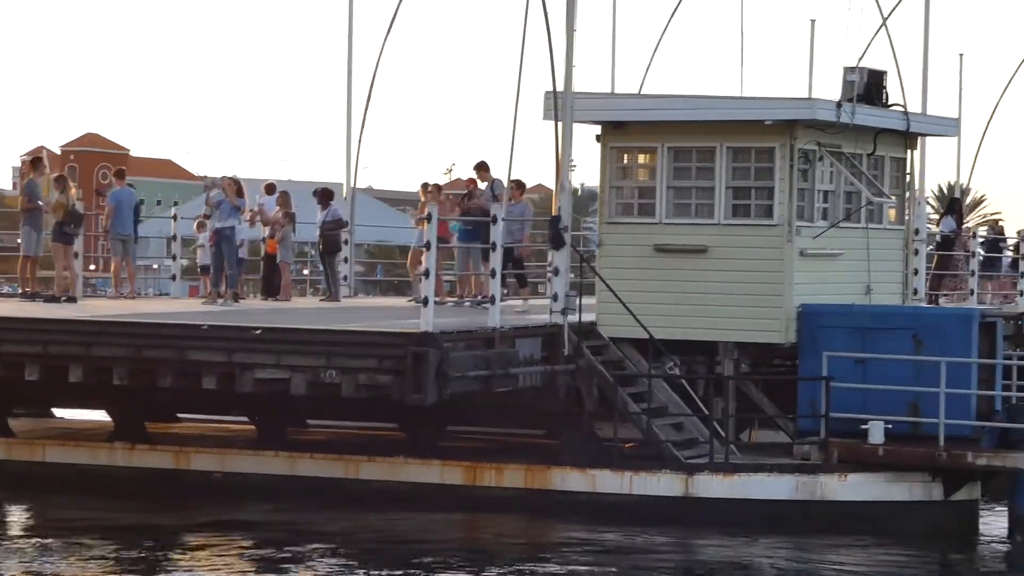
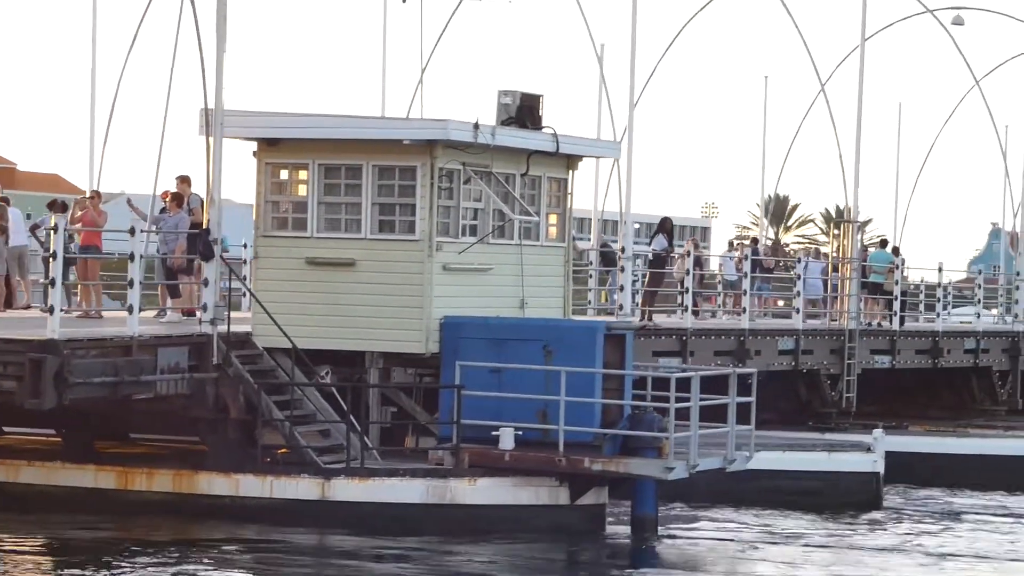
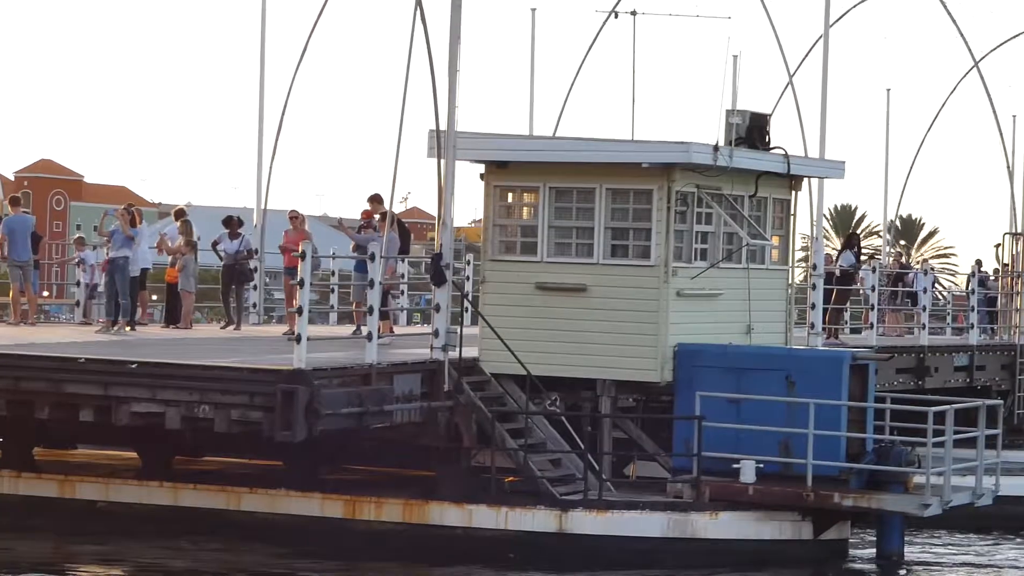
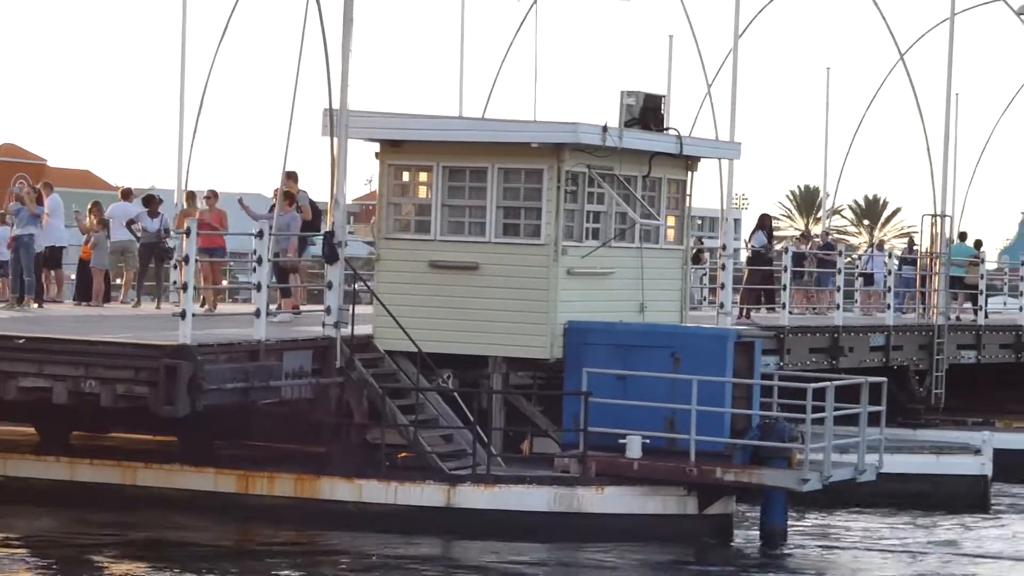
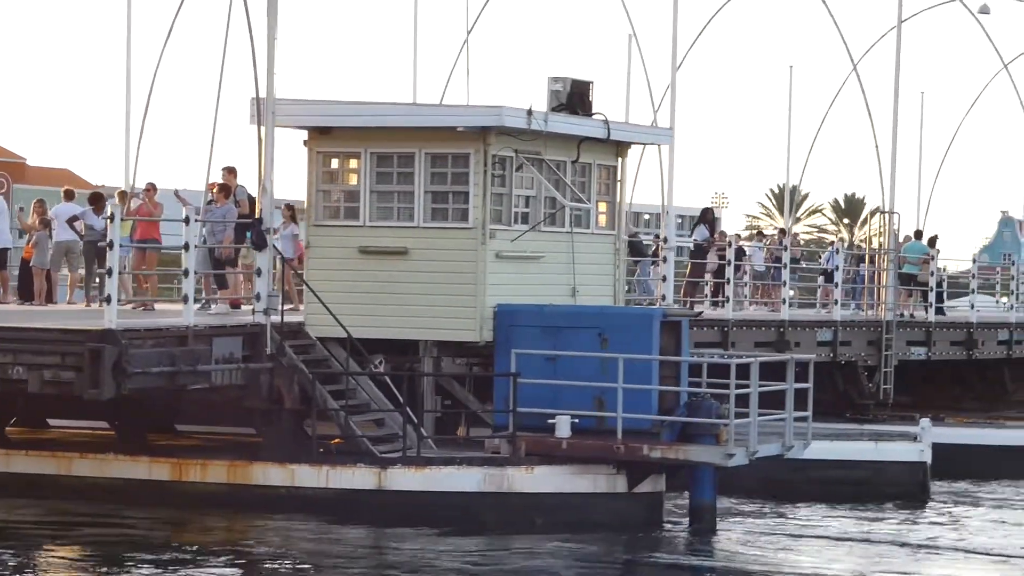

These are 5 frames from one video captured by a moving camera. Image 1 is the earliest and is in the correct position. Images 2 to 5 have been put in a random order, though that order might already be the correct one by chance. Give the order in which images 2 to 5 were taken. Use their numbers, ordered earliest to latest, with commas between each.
3, 4, 5, 2
